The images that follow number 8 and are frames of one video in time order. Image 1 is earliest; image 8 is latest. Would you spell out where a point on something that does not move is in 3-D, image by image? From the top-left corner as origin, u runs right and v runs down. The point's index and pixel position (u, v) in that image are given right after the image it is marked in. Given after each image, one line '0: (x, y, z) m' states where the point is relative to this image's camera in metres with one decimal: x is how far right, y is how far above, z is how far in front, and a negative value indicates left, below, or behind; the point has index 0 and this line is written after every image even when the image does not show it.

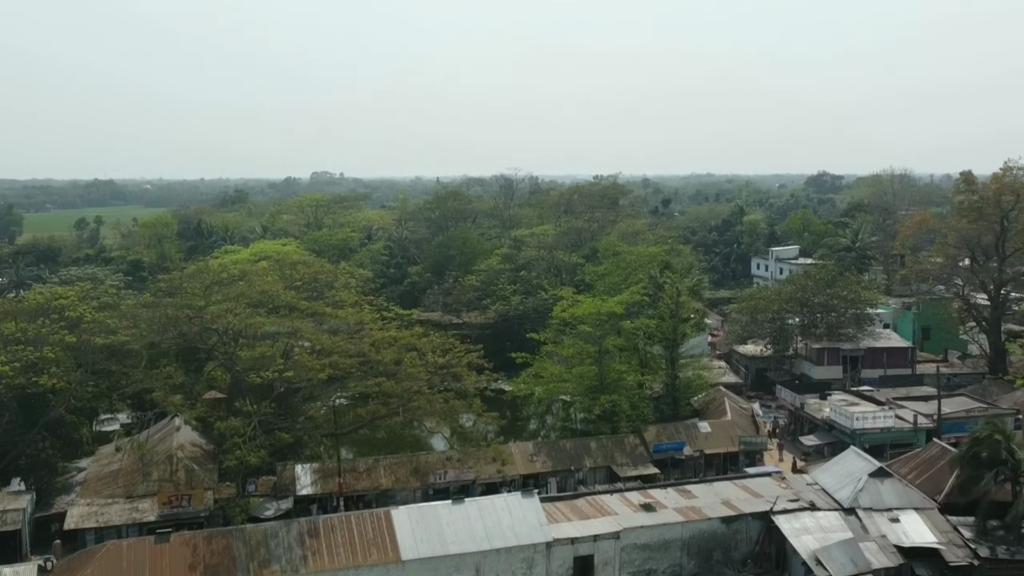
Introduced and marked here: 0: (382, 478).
0: (-2.3, -3.8, +17.1) m
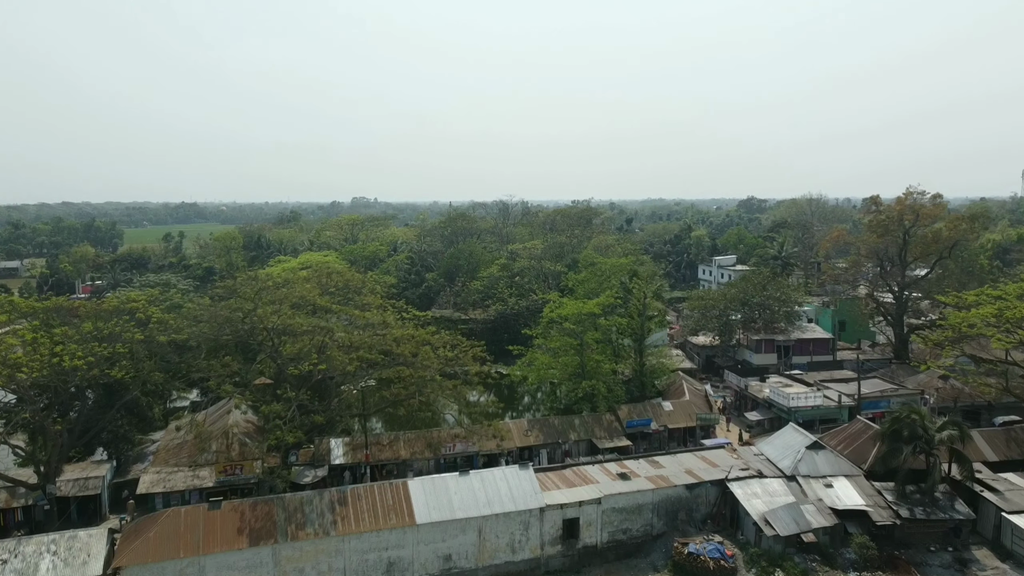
0: (-2.6, -3.9, +19.1) m
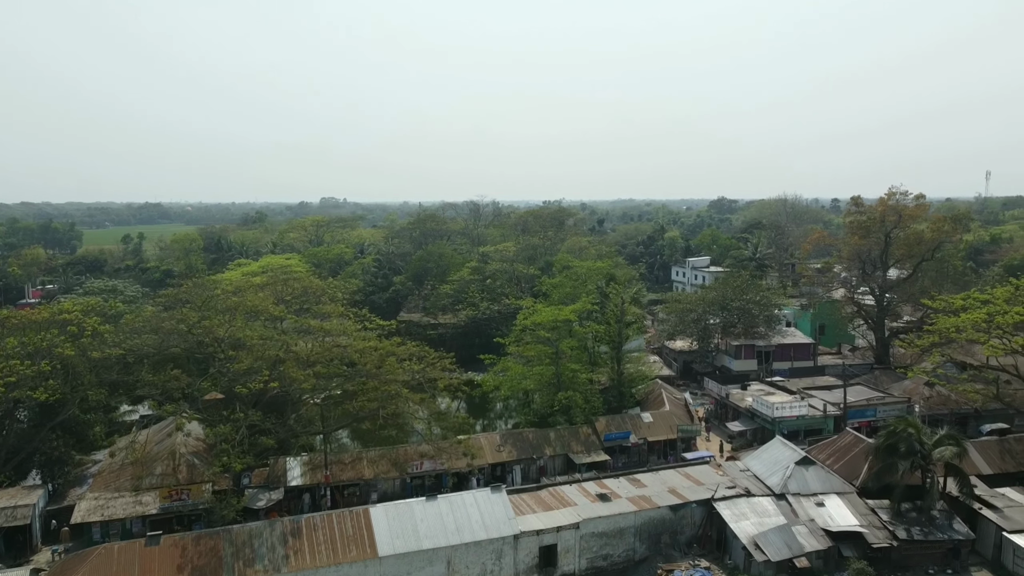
0: (-3.3, -4.1, +17.7) m
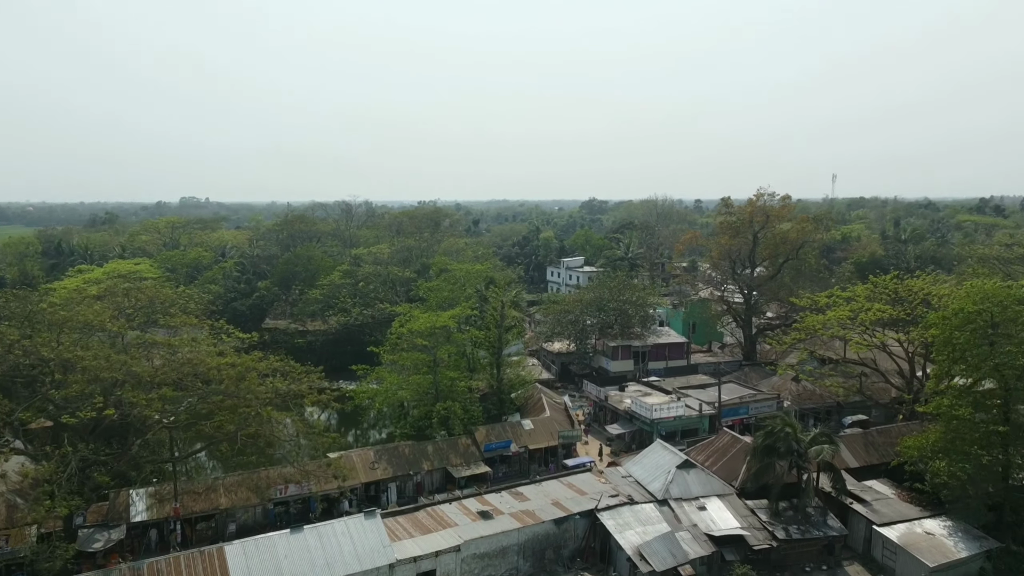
0: (-5.9, -4.3, +16.0) m
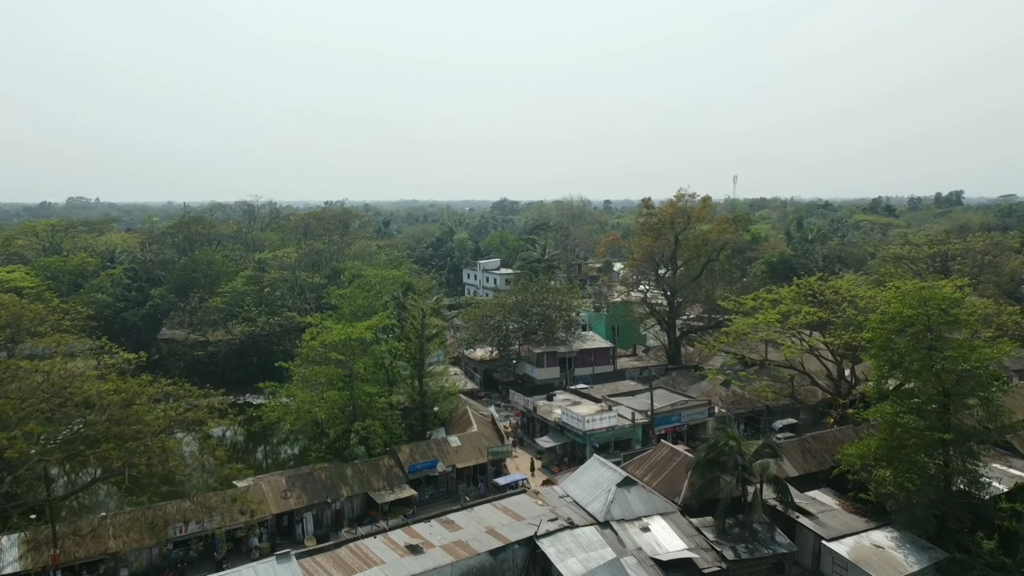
0: (-7.1, -4.5, +14.0) m
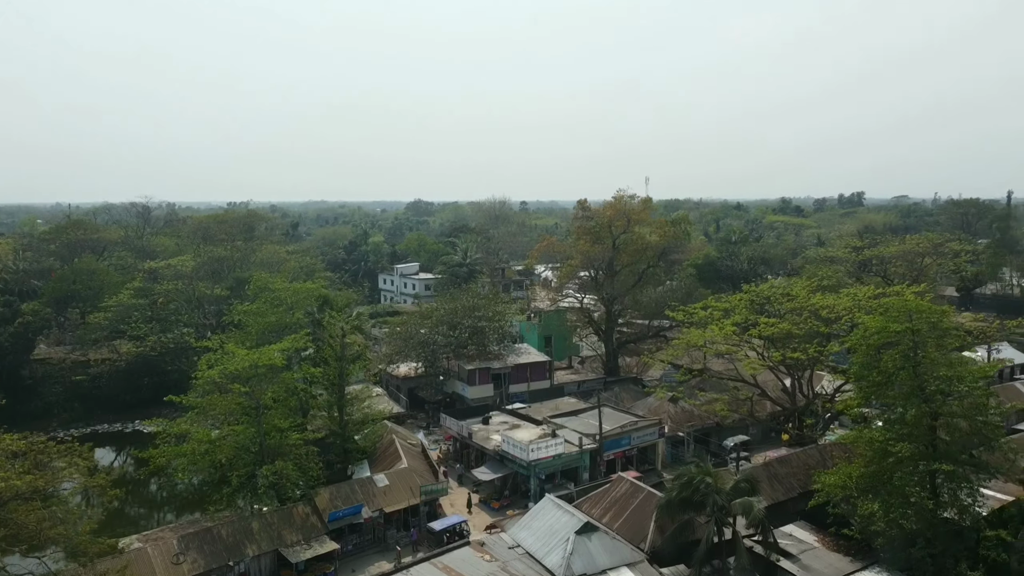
0: (-7.8, -4.9, +10.8) m
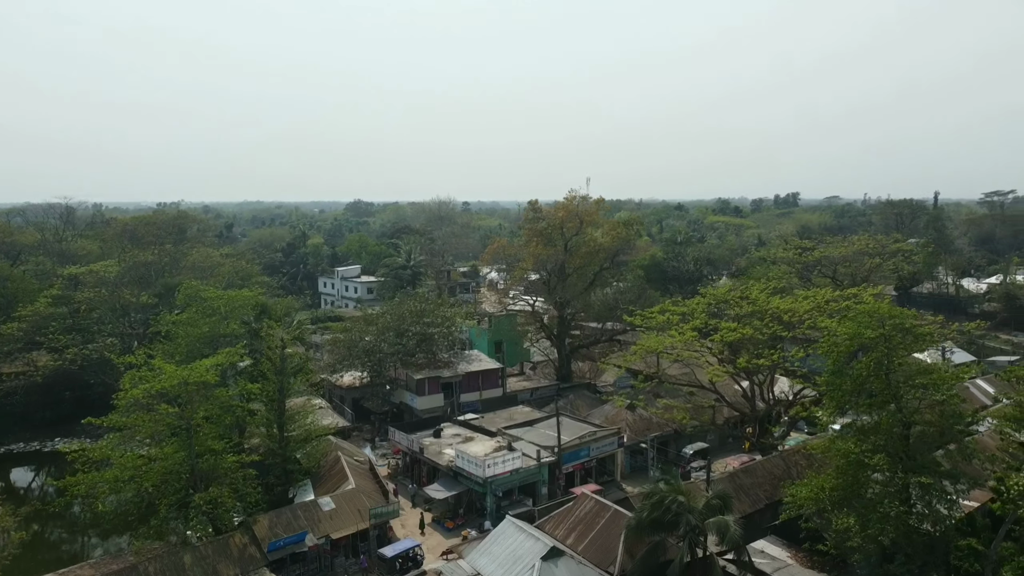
0: (-8.2, -5.1, +9.2) m
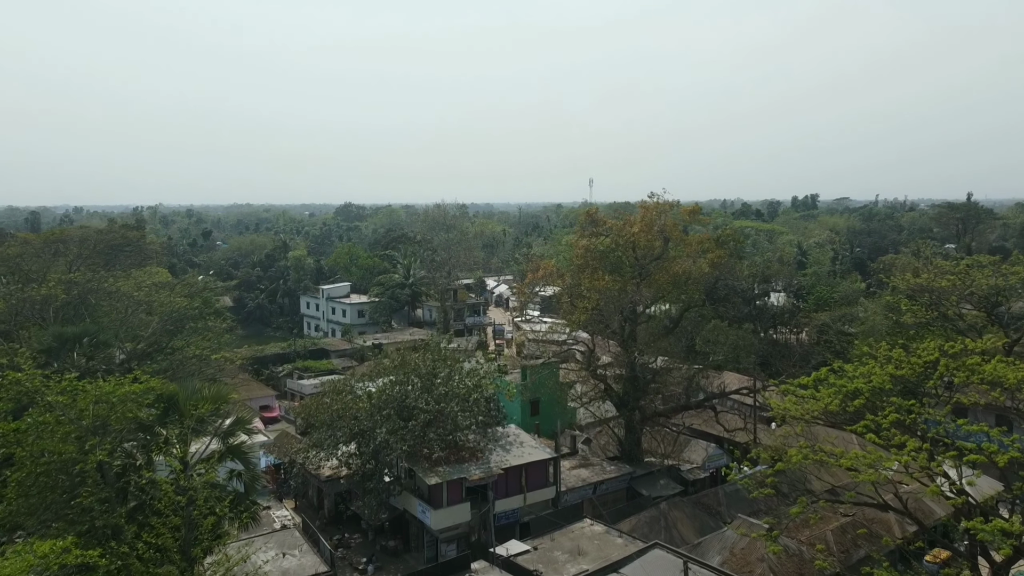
0: (-6.9, -6.2, +1.3) m
